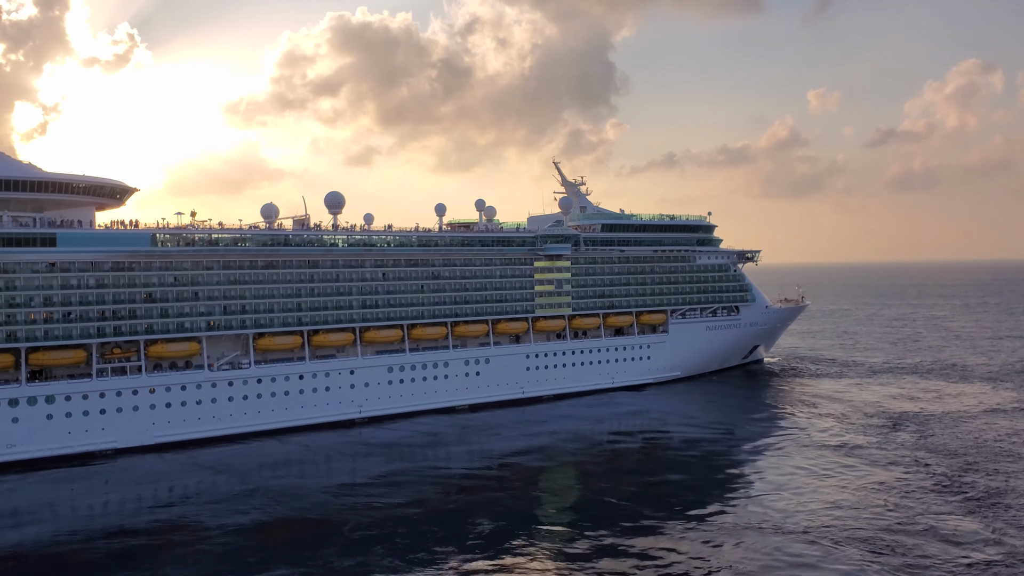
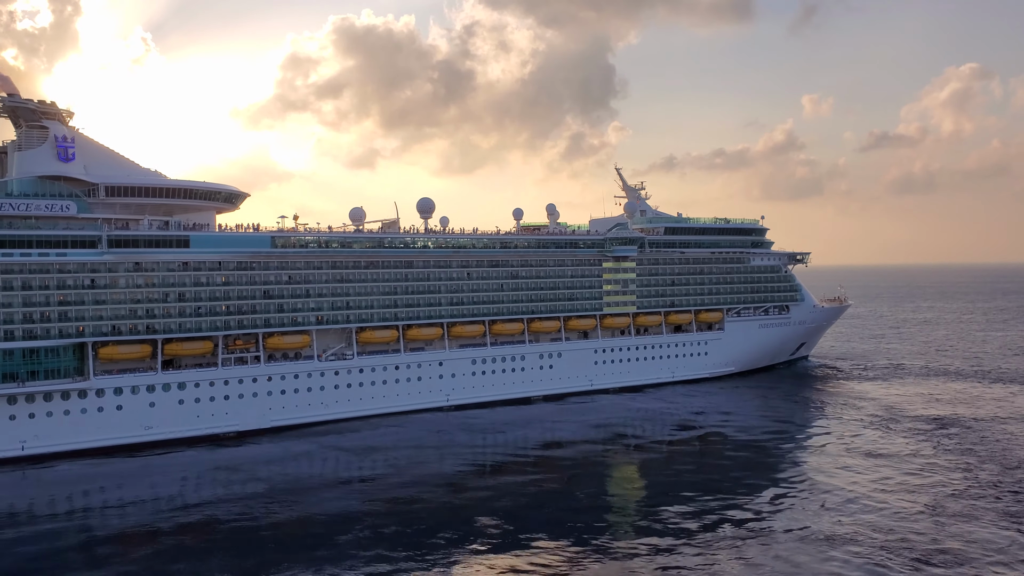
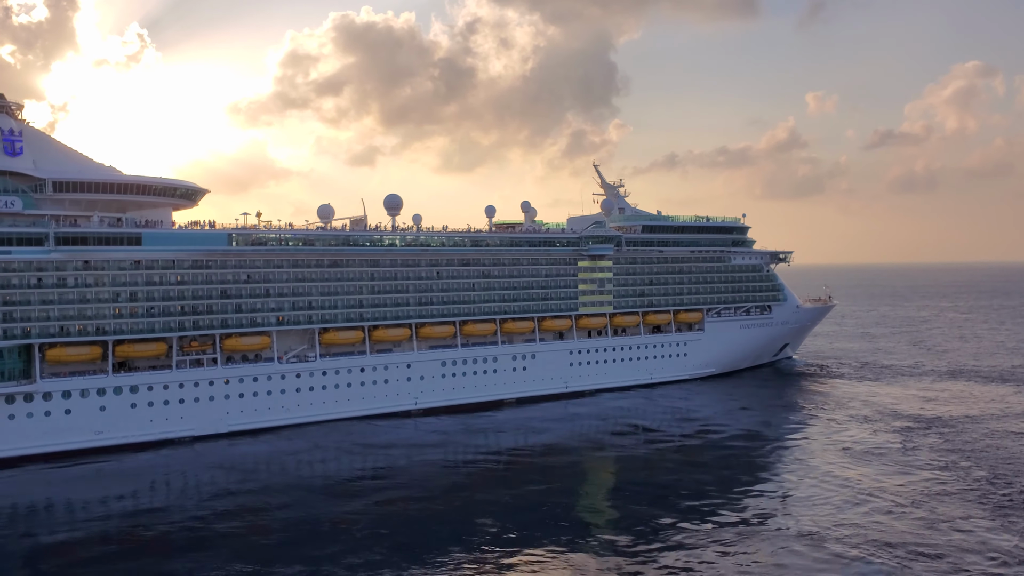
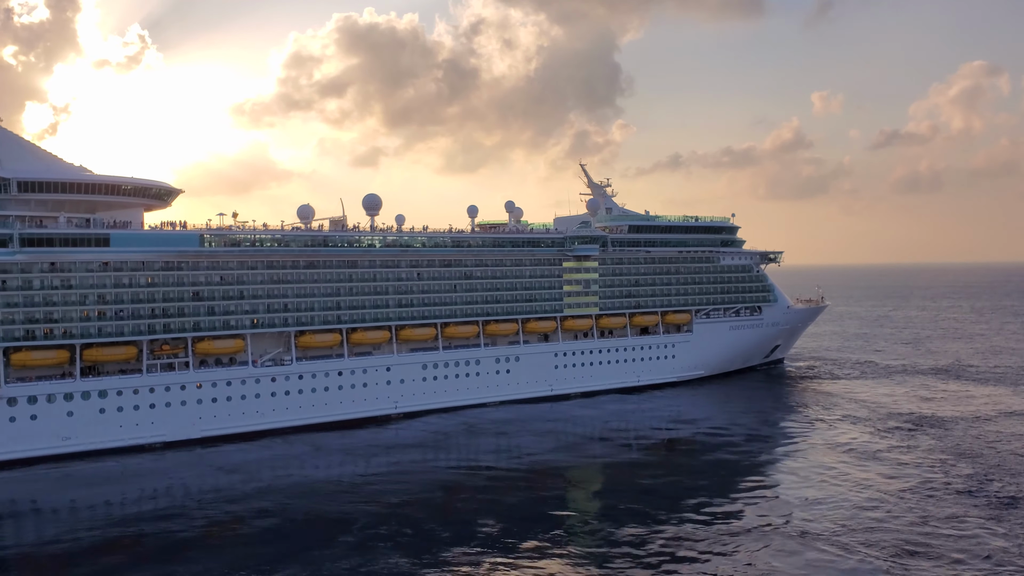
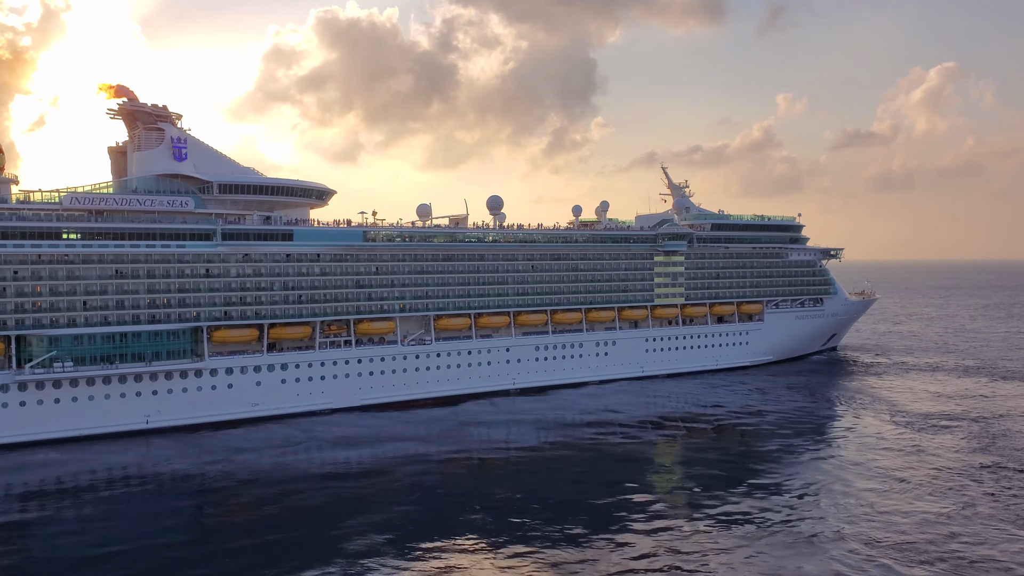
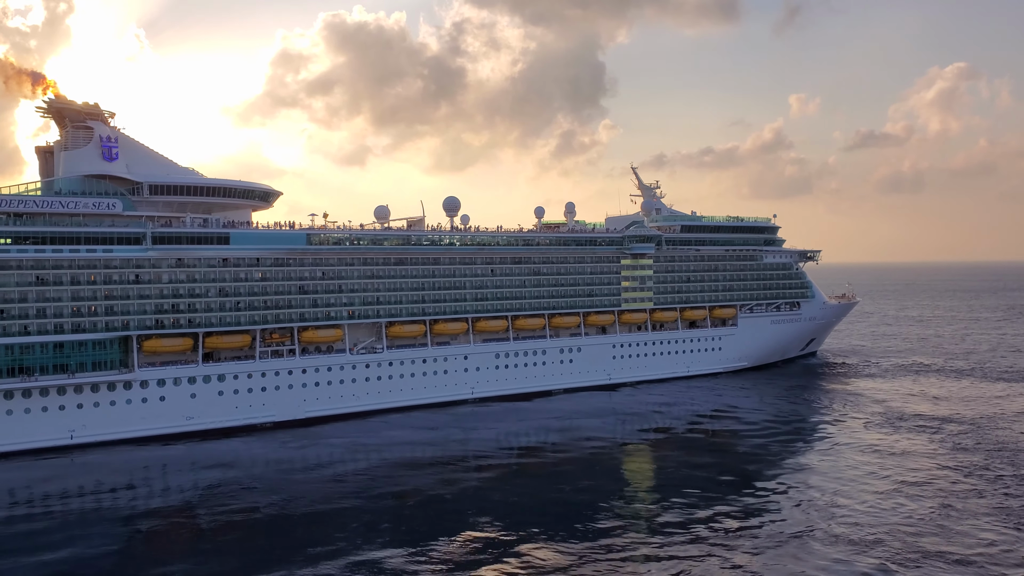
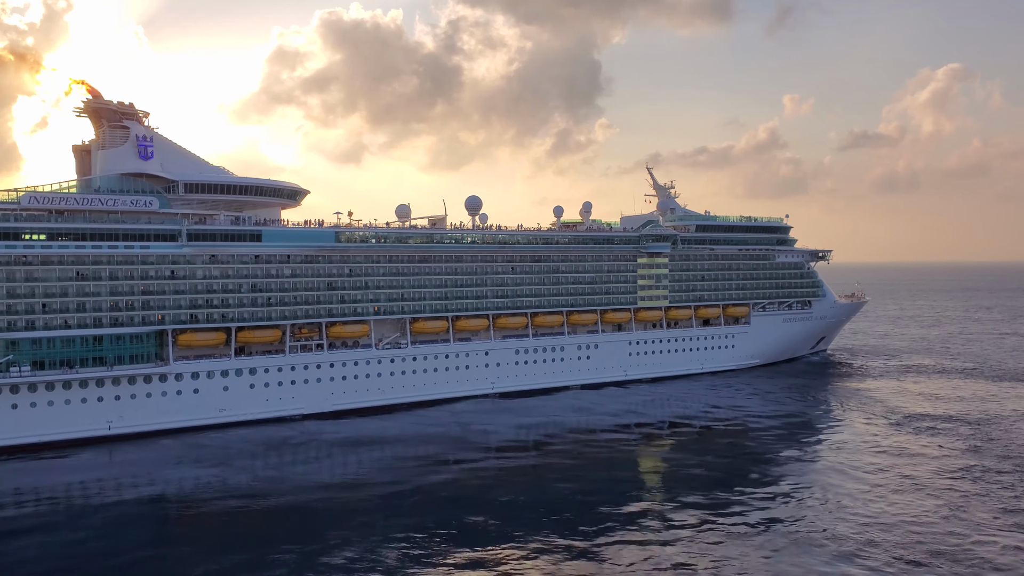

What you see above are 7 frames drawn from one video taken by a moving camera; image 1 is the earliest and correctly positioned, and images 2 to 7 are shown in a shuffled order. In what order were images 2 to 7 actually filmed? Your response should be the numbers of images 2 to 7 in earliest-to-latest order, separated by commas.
4, 3, 2, 6, 7, 5
